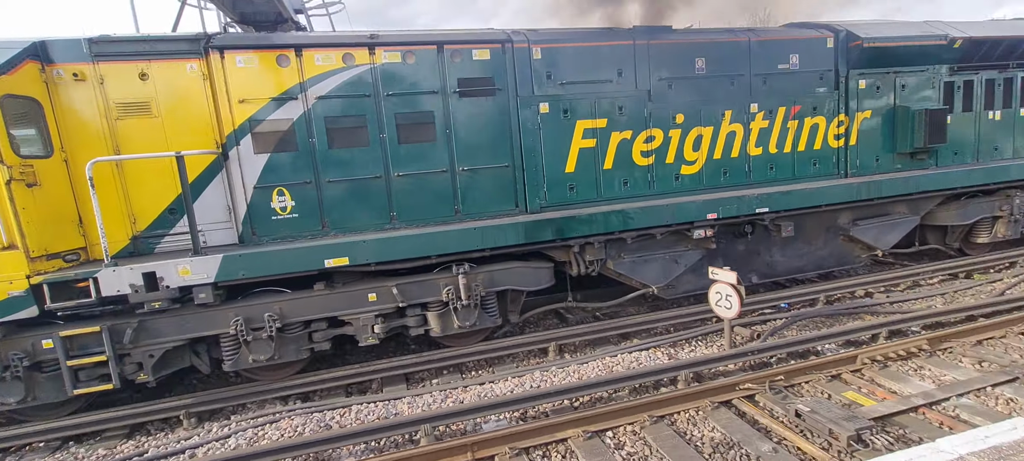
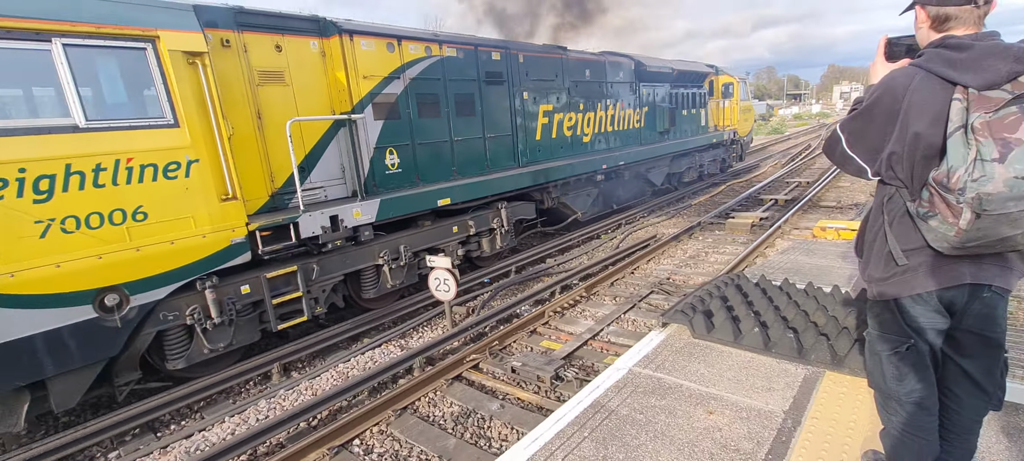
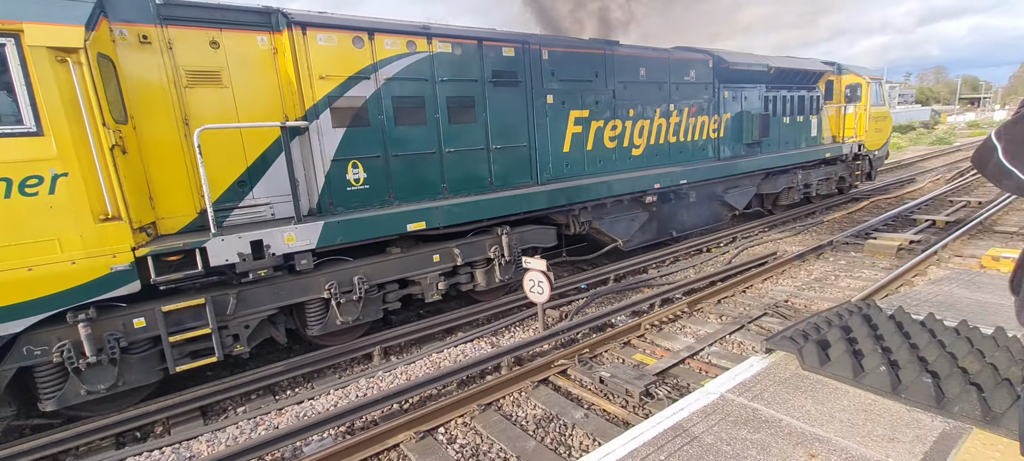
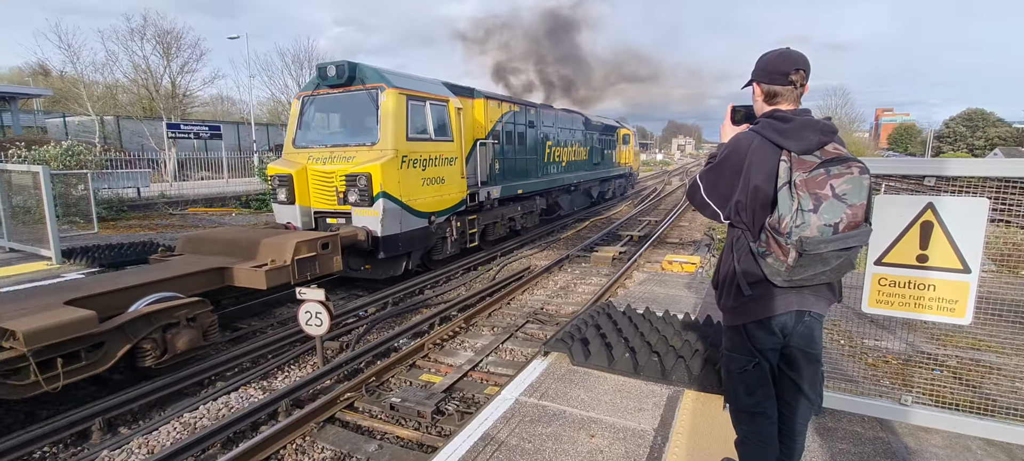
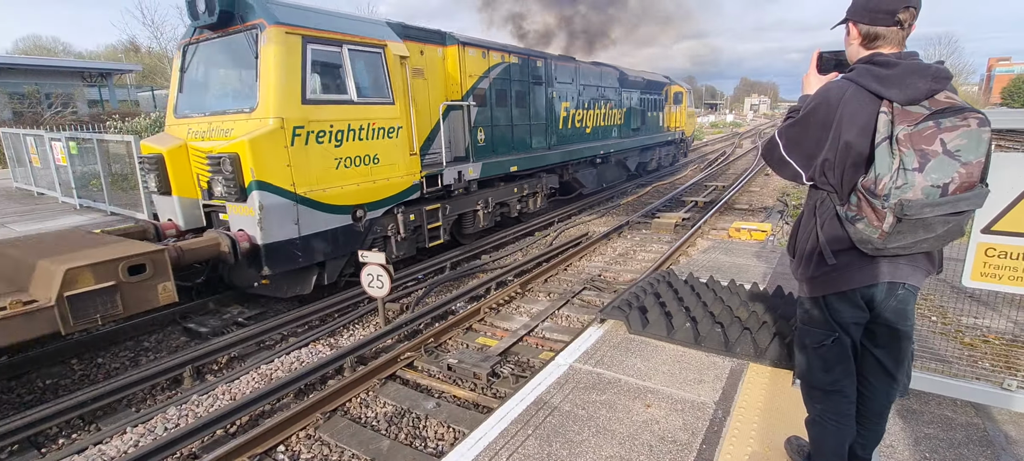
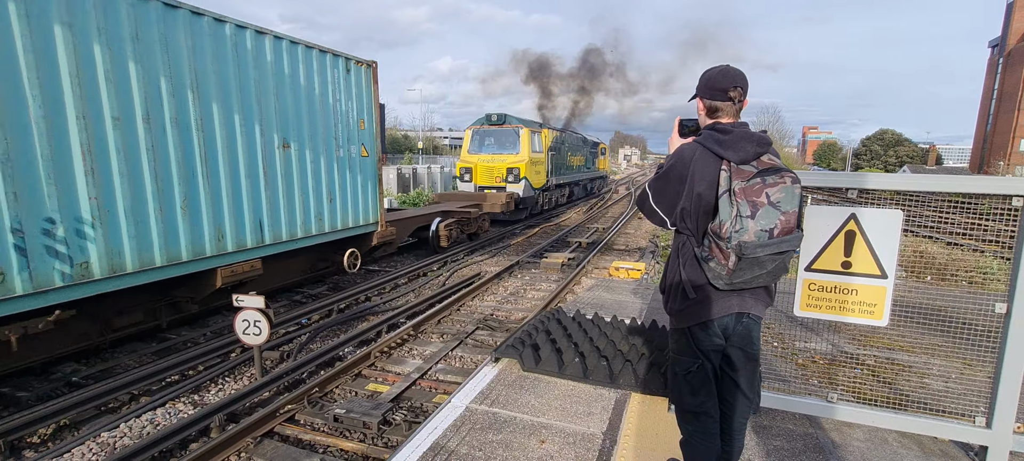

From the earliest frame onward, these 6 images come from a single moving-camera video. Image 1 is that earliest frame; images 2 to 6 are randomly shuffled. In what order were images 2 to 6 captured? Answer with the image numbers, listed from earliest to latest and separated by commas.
3, 2, 5, 4, 6
